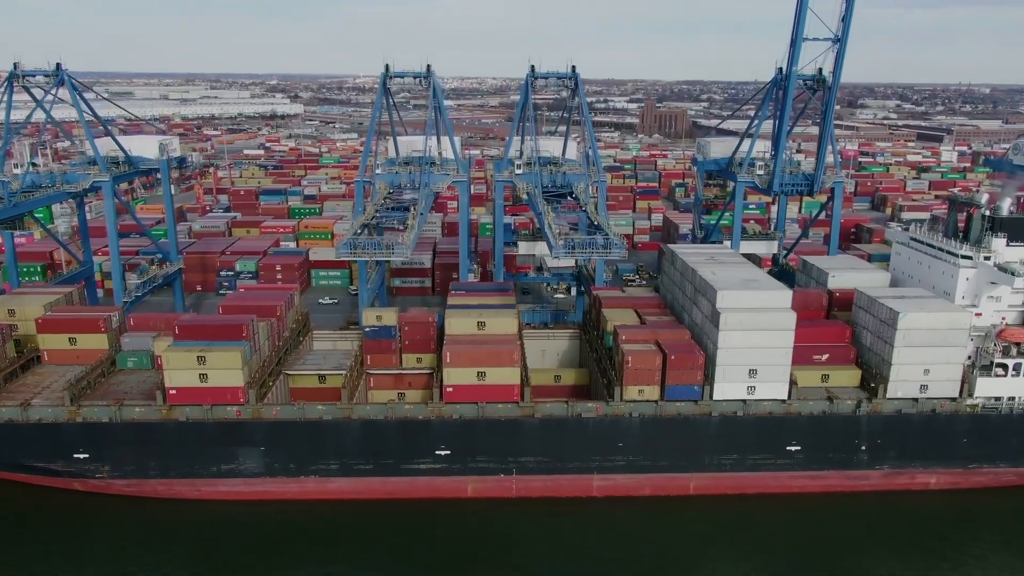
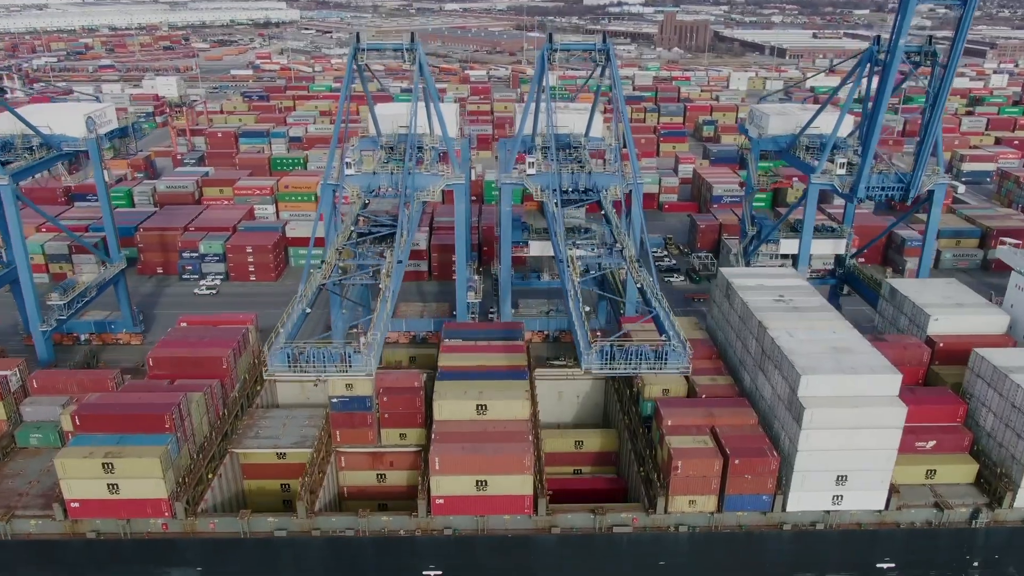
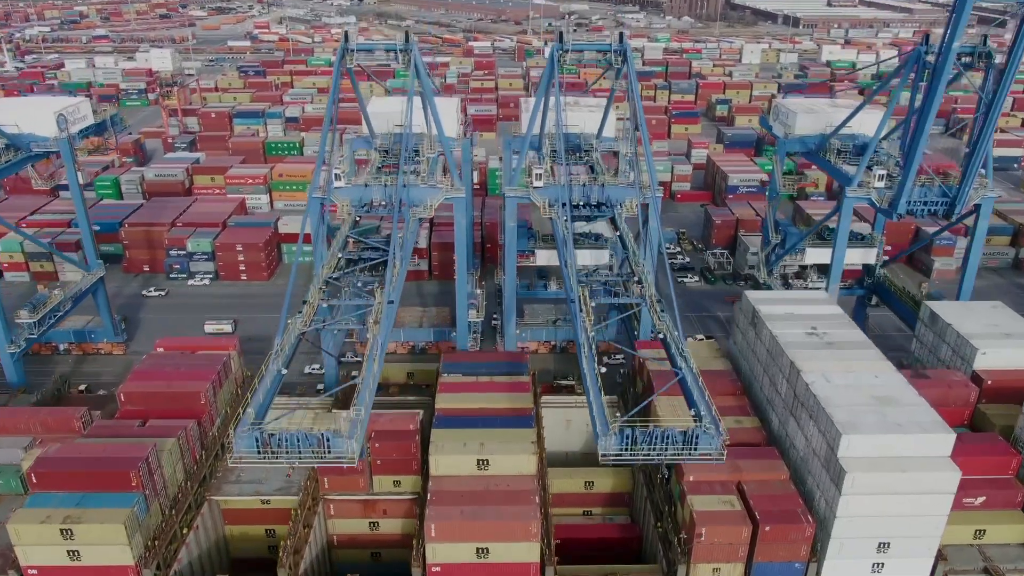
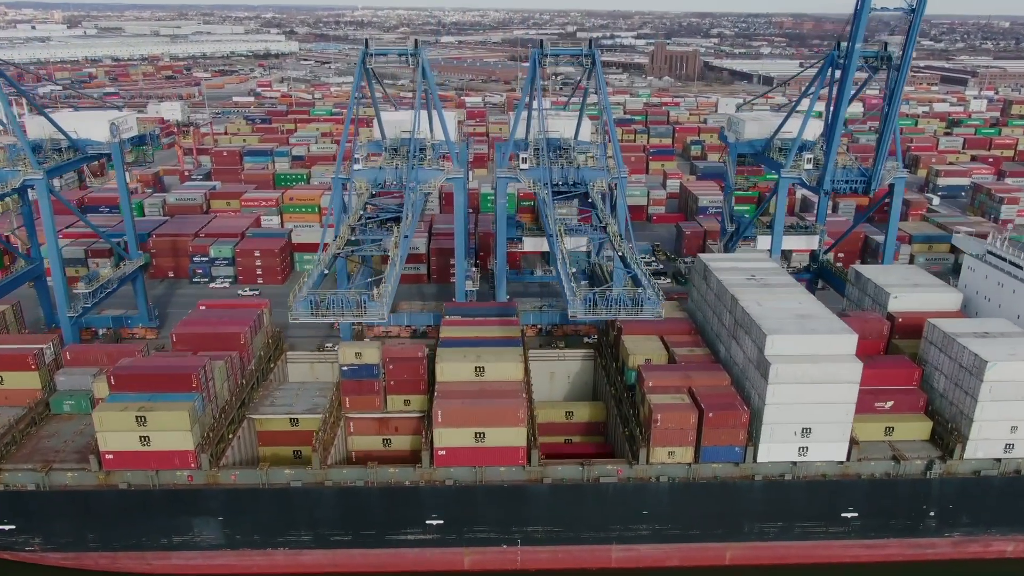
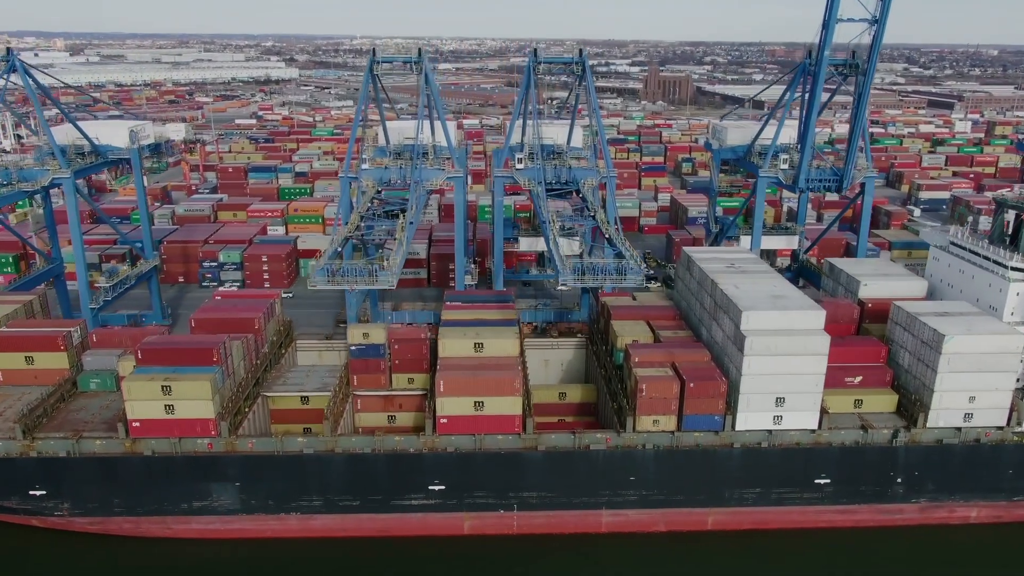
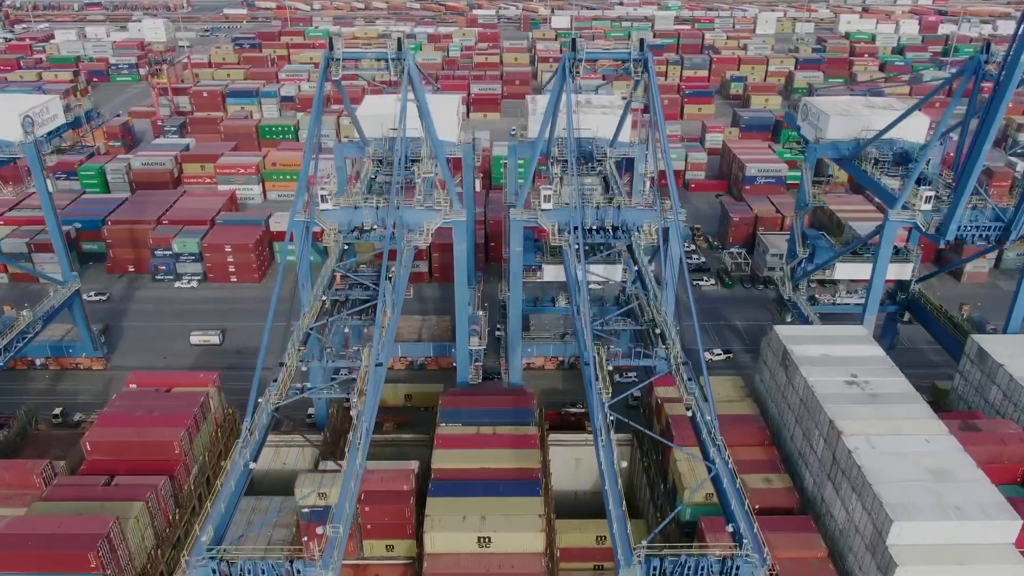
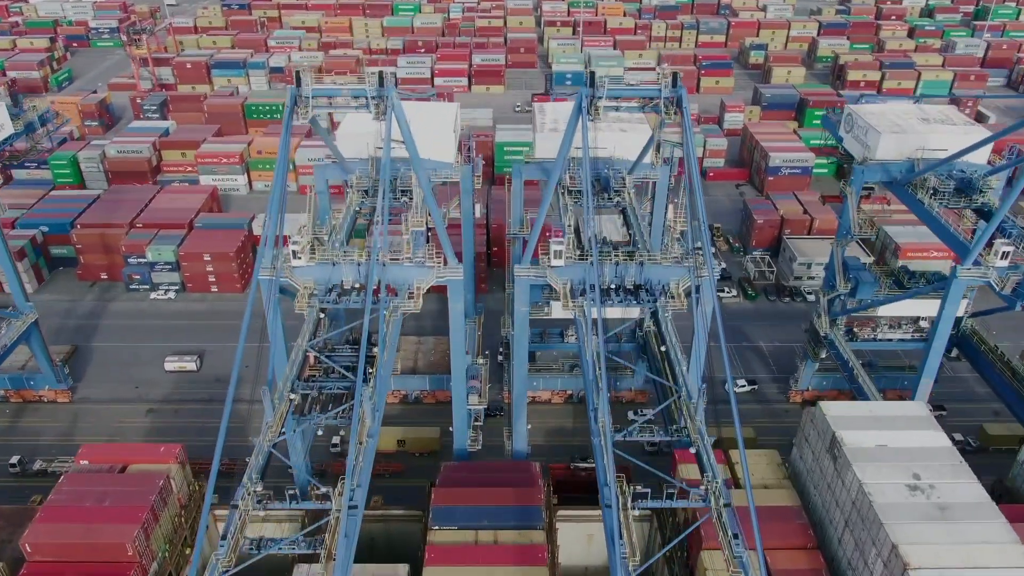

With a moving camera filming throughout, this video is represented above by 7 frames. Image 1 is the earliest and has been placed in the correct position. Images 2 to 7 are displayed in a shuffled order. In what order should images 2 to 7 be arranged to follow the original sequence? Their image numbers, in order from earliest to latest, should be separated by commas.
5, 4, 2, 3, 6, 7
